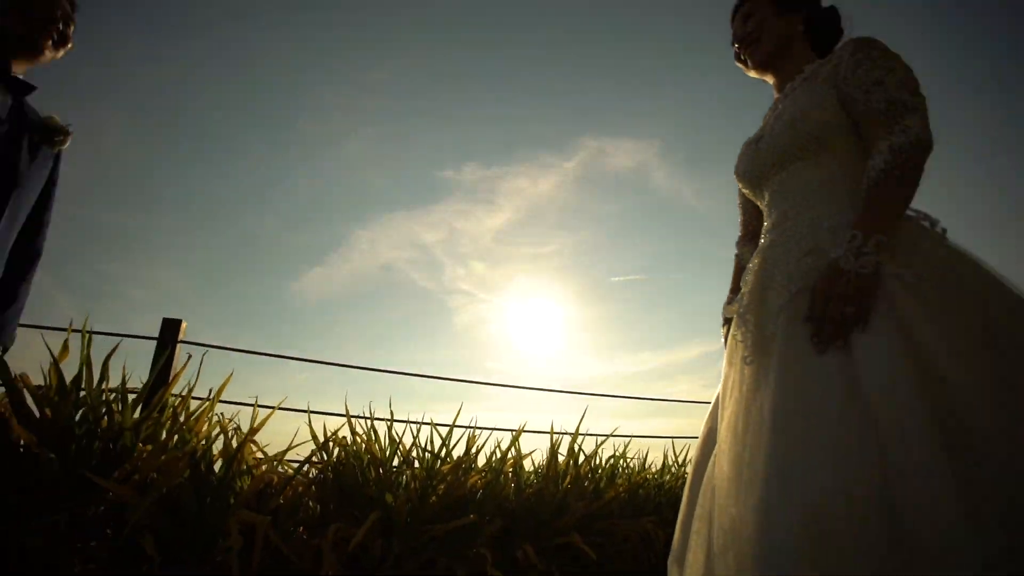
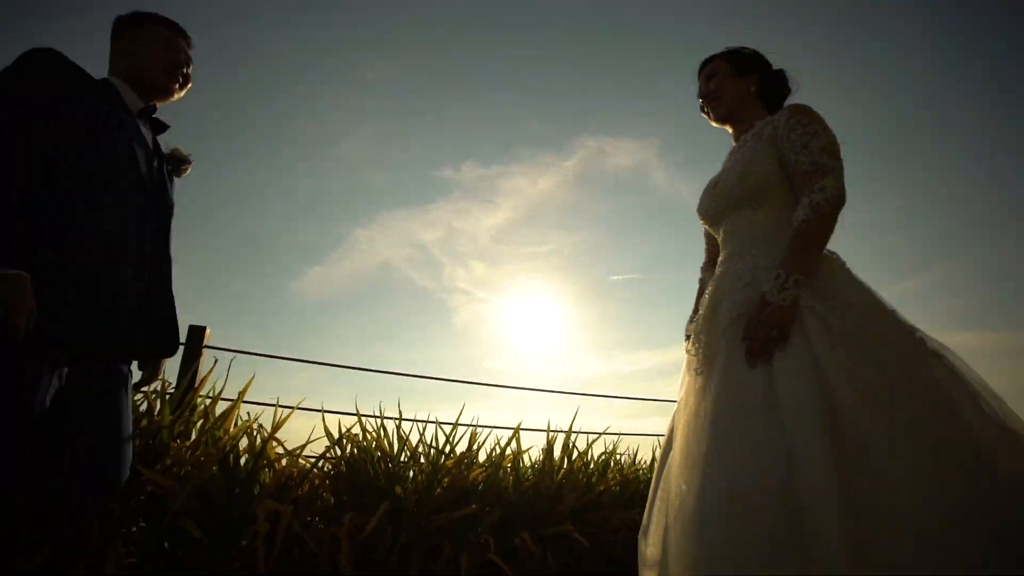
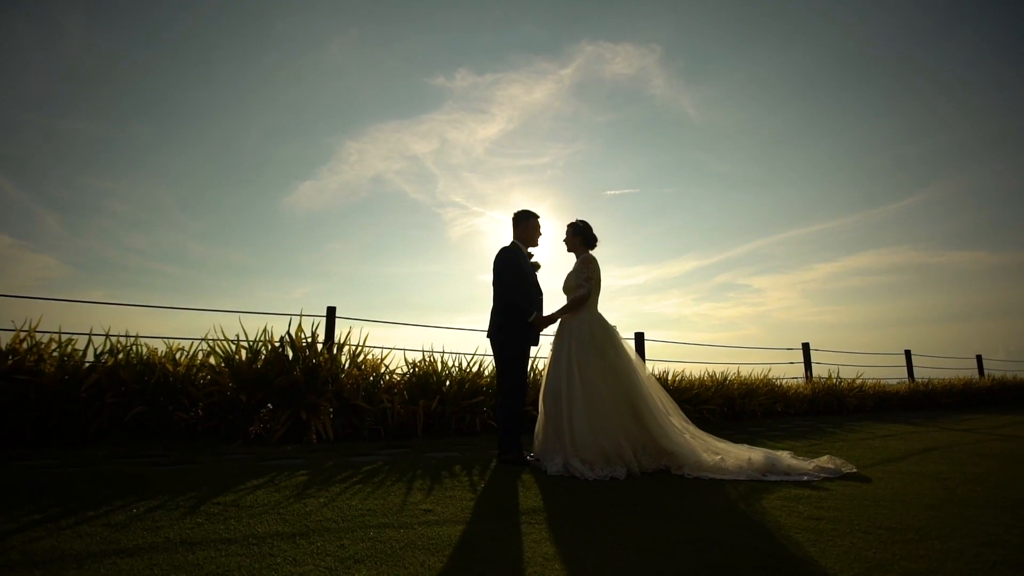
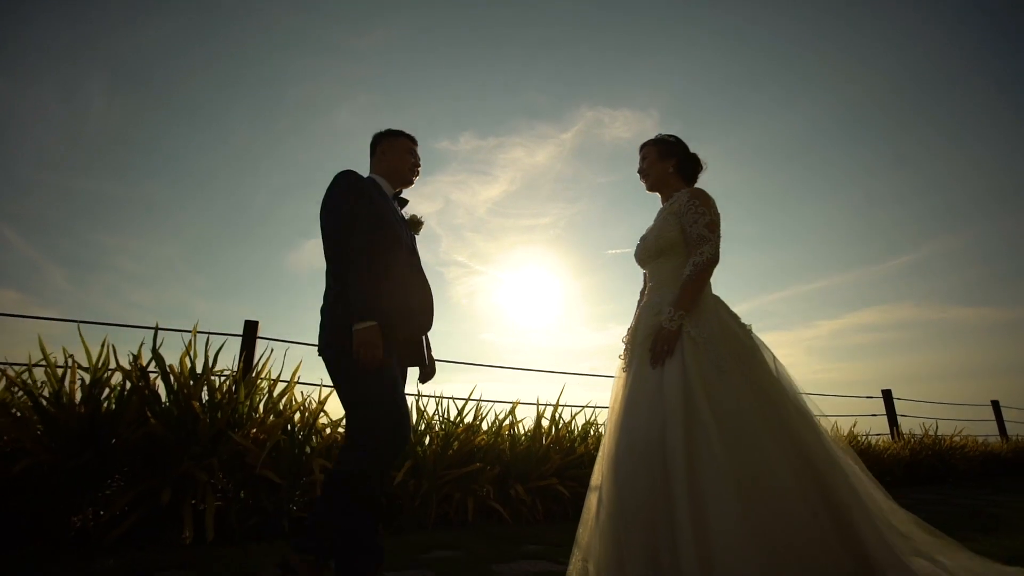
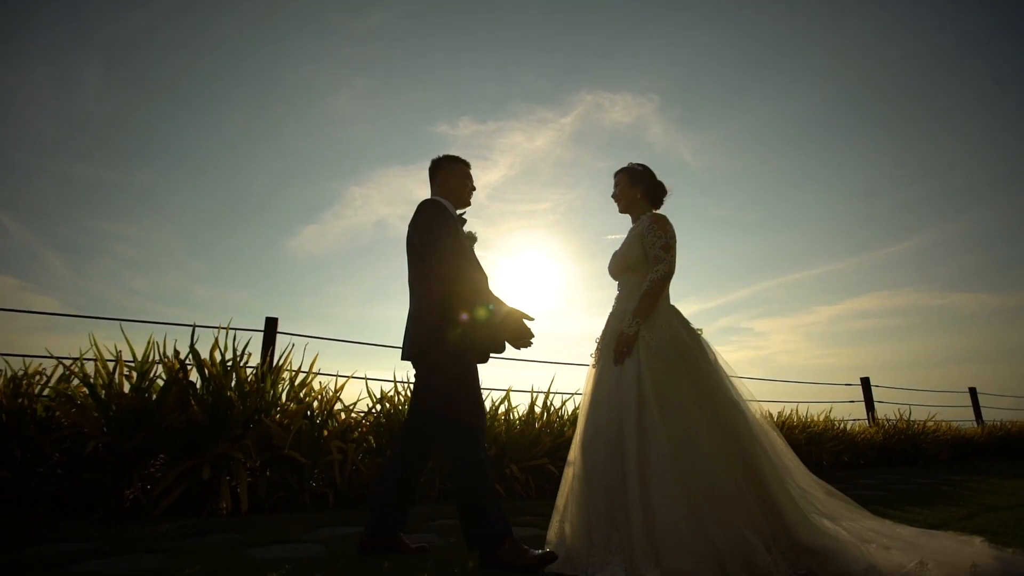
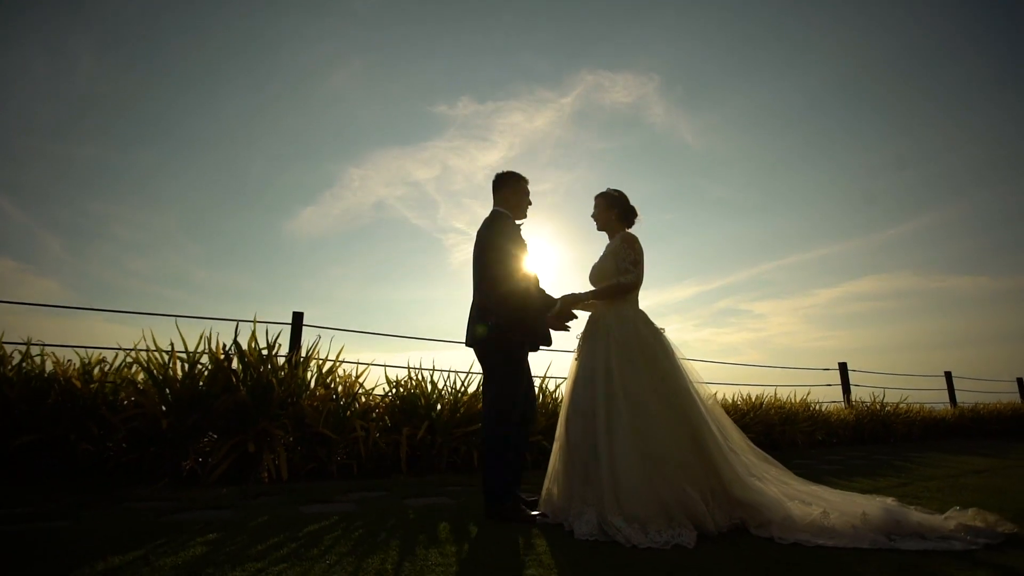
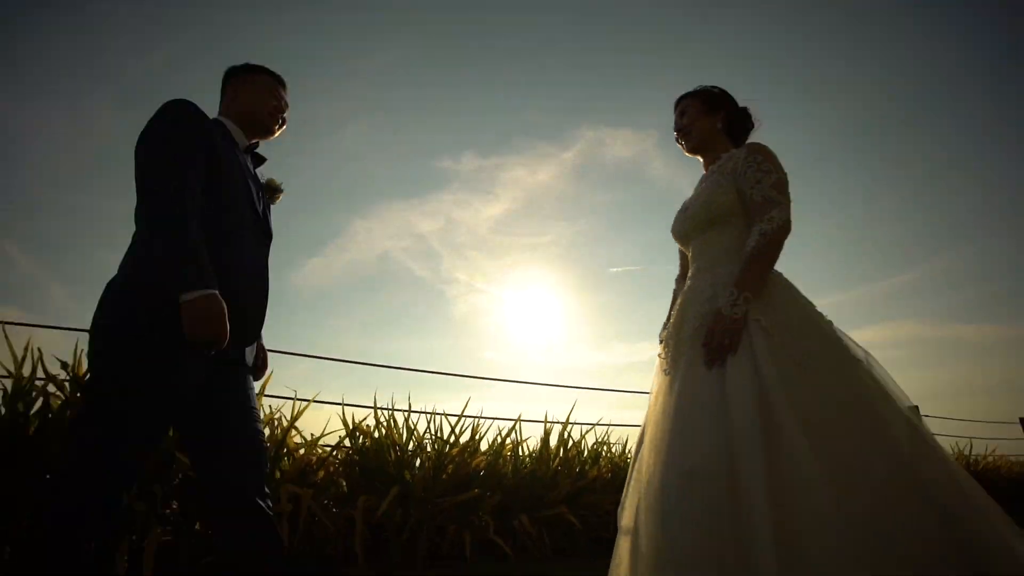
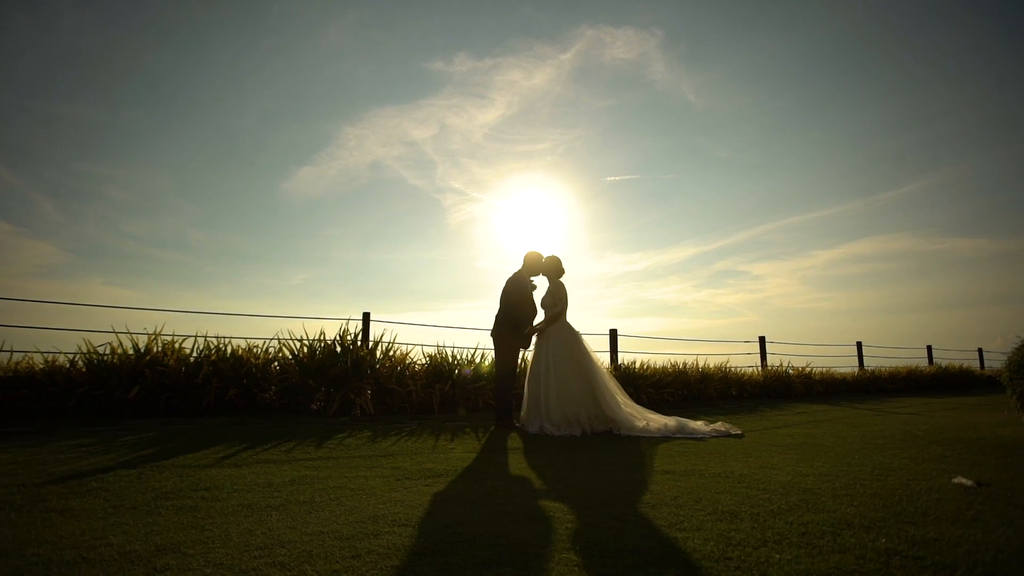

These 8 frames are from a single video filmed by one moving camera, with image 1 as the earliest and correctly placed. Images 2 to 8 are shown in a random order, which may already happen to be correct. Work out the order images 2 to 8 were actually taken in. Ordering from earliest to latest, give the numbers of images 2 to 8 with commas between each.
2, 7, 4, 5, 6, 3, 8
